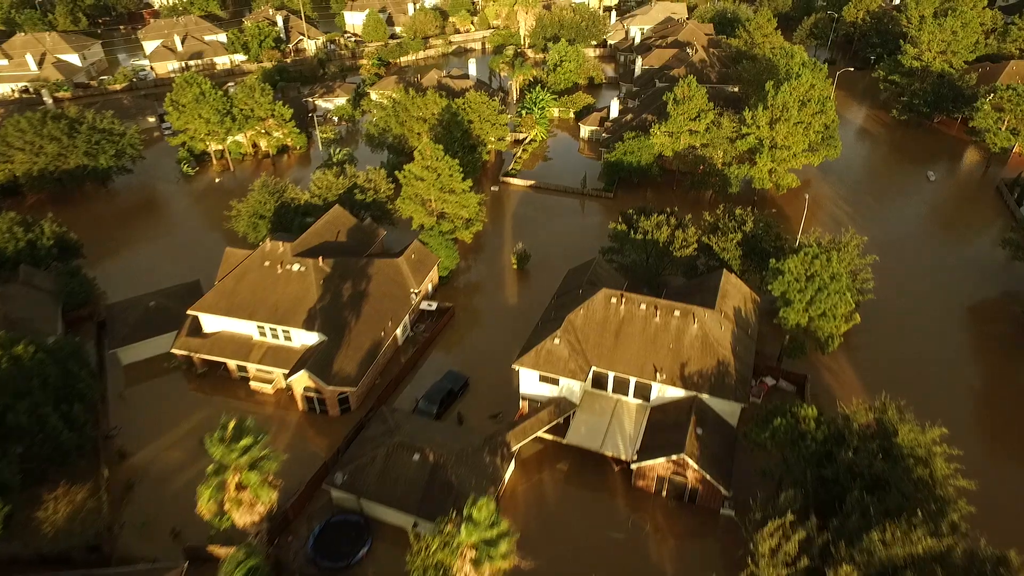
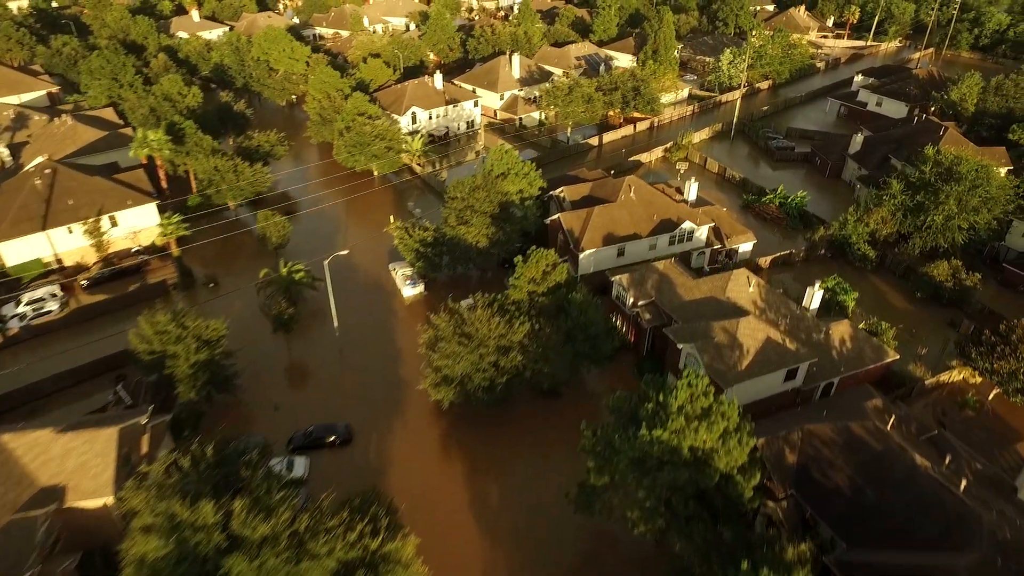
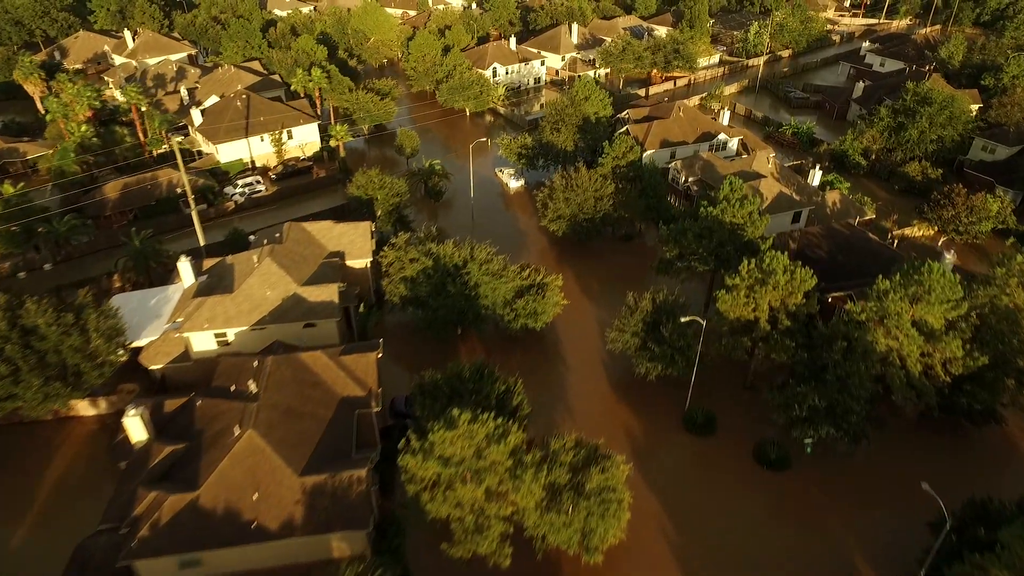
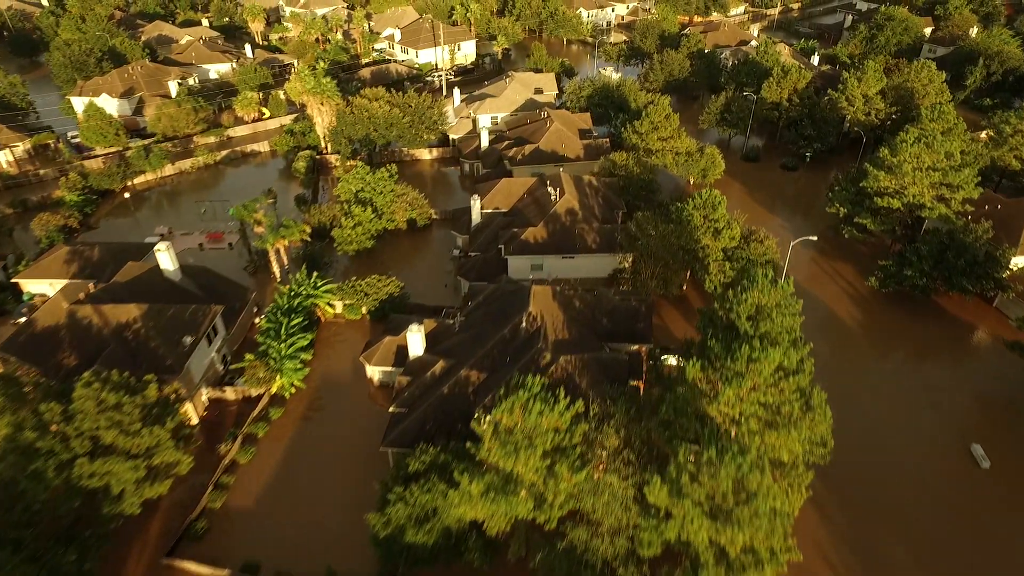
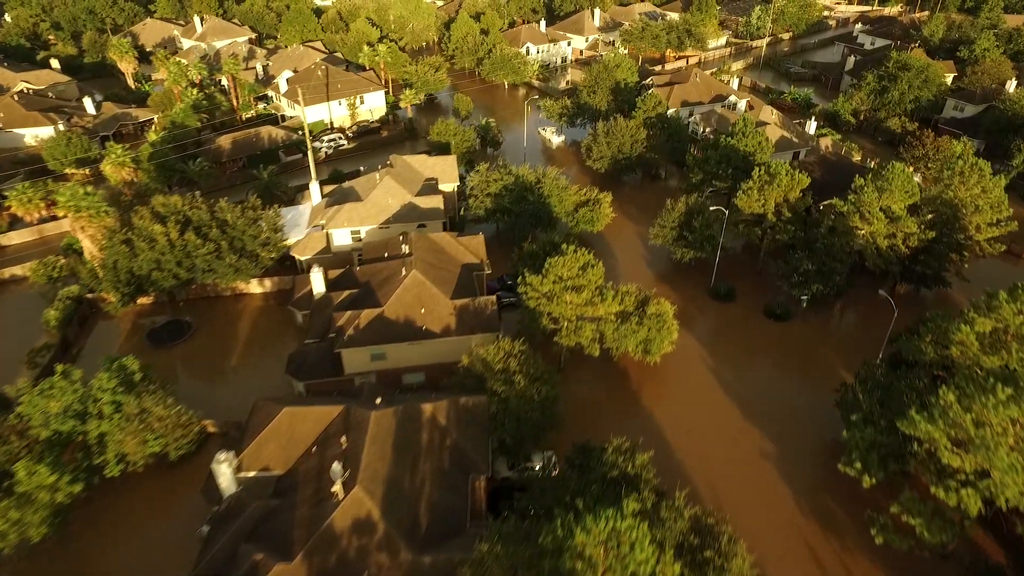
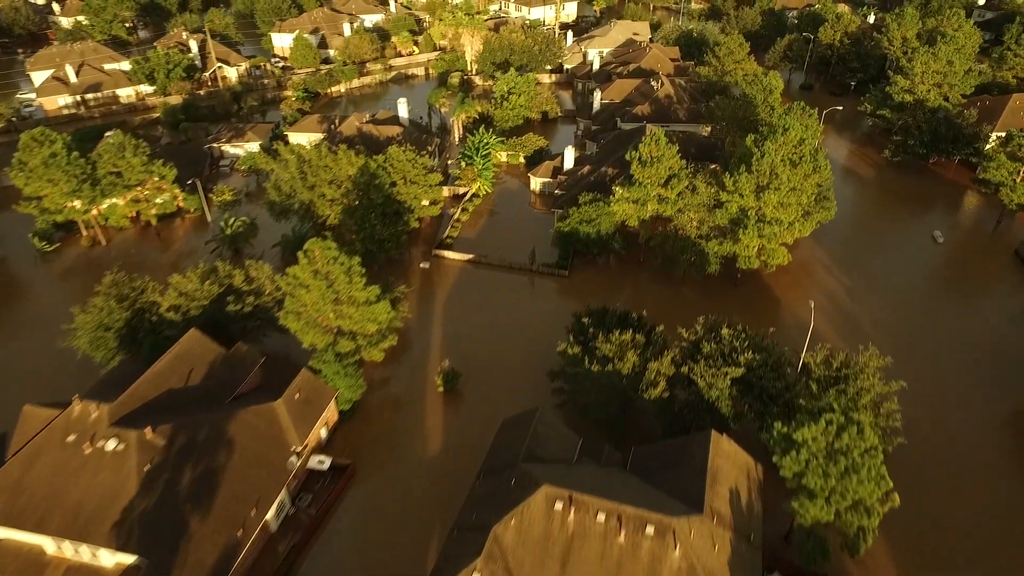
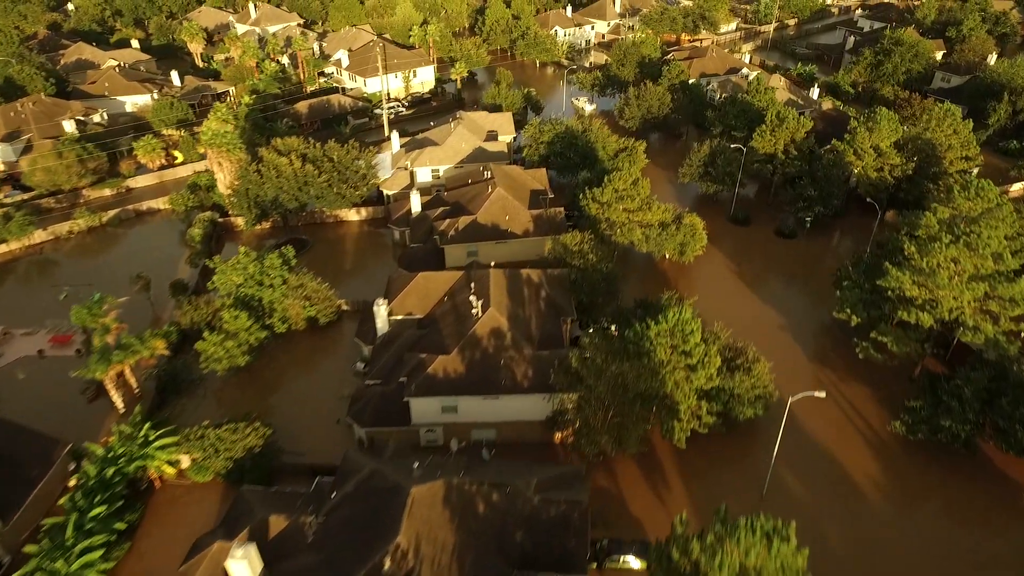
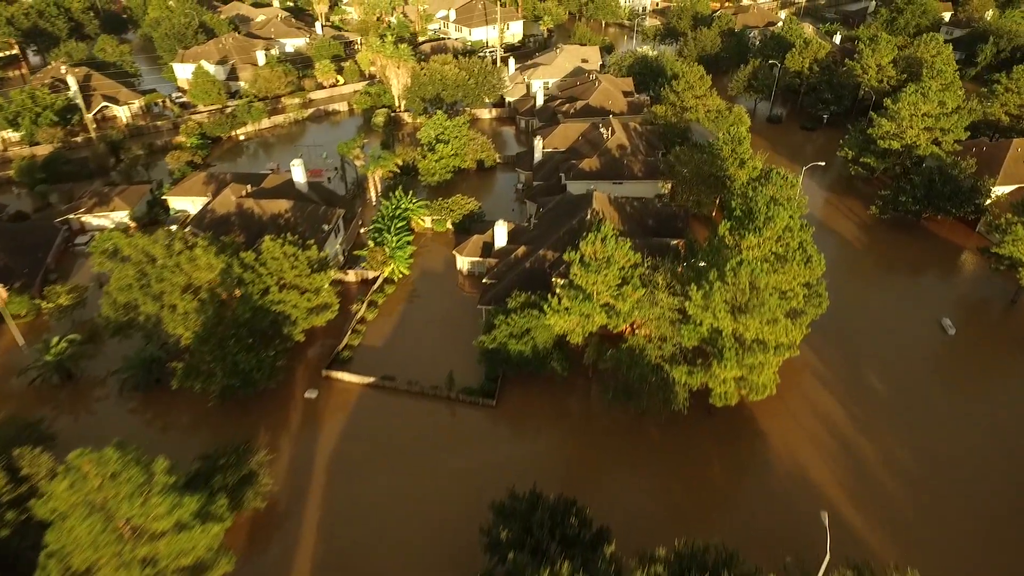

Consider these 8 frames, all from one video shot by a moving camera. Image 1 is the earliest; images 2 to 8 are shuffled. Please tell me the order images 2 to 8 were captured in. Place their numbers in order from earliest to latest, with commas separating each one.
6, 8, 4, 7, 5, 3, 2
